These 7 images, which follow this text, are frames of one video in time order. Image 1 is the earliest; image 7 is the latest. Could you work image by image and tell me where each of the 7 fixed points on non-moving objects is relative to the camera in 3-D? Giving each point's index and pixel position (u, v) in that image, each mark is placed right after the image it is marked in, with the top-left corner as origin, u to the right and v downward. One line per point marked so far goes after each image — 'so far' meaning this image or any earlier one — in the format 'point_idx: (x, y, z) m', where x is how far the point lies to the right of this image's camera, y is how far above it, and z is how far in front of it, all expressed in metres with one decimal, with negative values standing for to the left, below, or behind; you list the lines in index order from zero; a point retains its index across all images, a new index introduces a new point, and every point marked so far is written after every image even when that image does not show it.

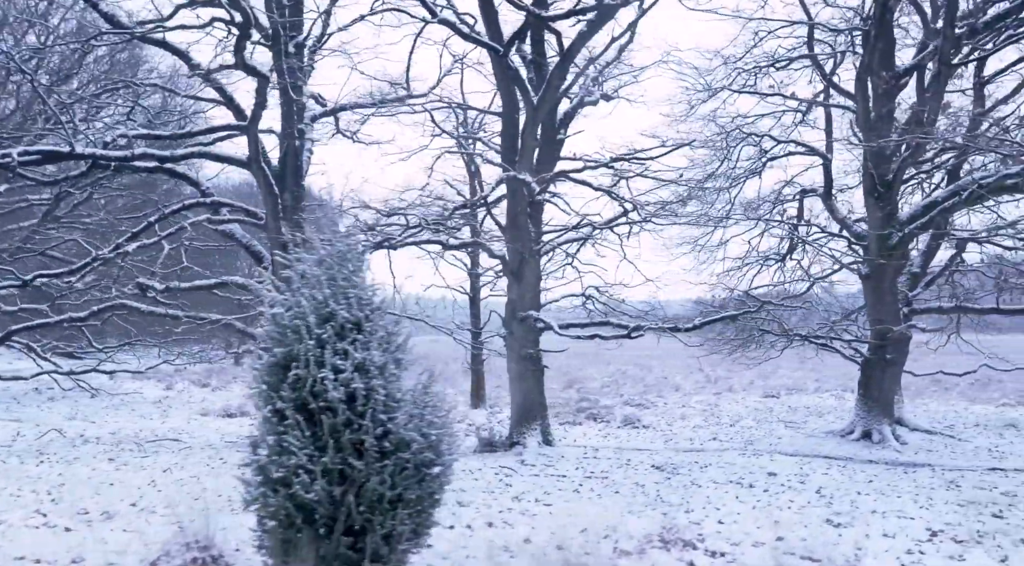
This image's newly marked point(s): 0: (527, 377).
0: (+0.2, -1.4, +11.5) m
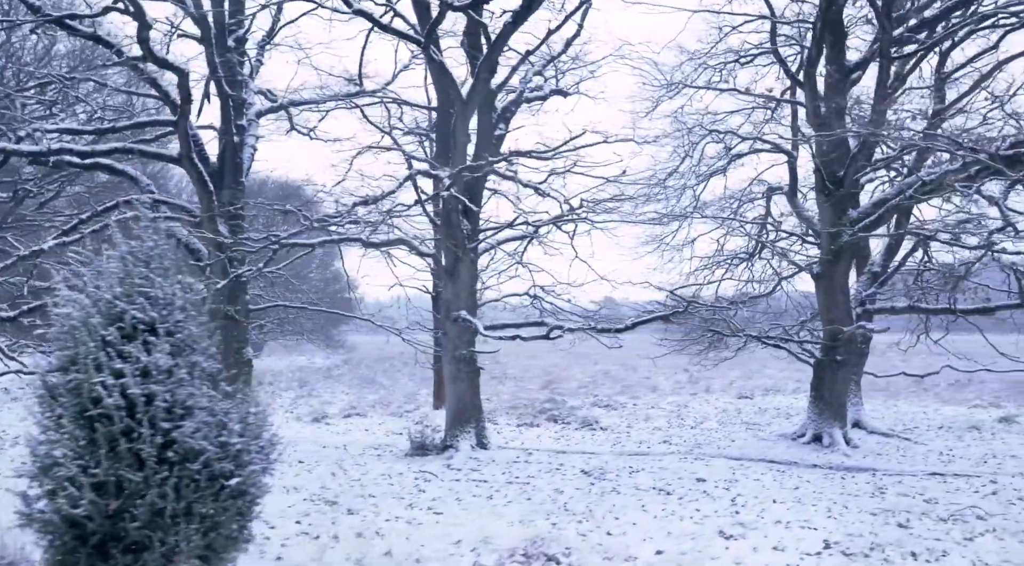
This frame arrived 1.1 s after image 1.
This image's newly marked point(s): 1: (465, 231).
0: (-0.7, -1.4, +11.2) m
1: (-0.7, +0.7, +11.1) m
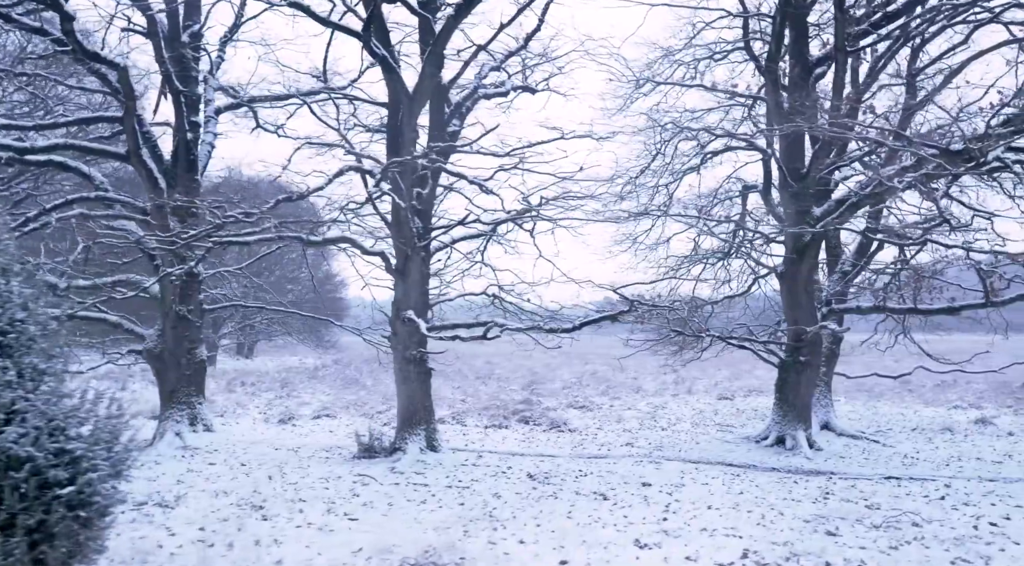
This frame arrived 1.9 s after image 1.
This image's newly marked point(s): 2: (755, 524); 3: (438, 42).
0: (-1.4, -1.4, +11.0) m
1: (-1.3, +0.8, +10.9) m
2: (+2.0, -2.0, +6.6) m
3: (-0.9, +3.0, +9.8) m
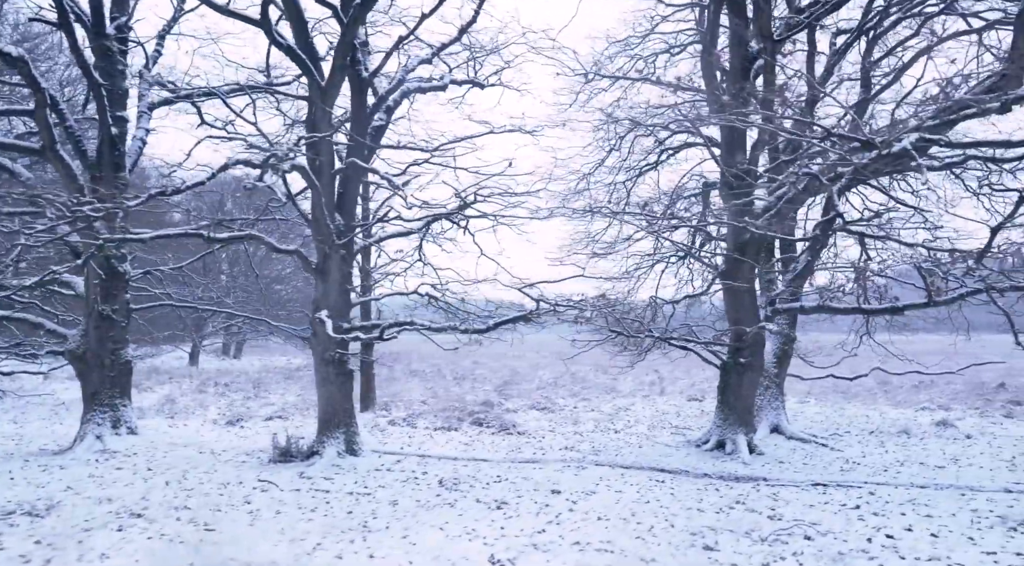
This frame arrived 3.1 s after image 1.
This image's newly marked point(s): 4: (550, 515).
0: (-2.4, -1.3, +10.6) m
1: (-2.4, +0.8, +10.5) m
2: (+0.9, -2.0, +6.2) m
3: (-1.9, +3.0, +9.4) m
4: (+0.3, -2.1, +7.2) m
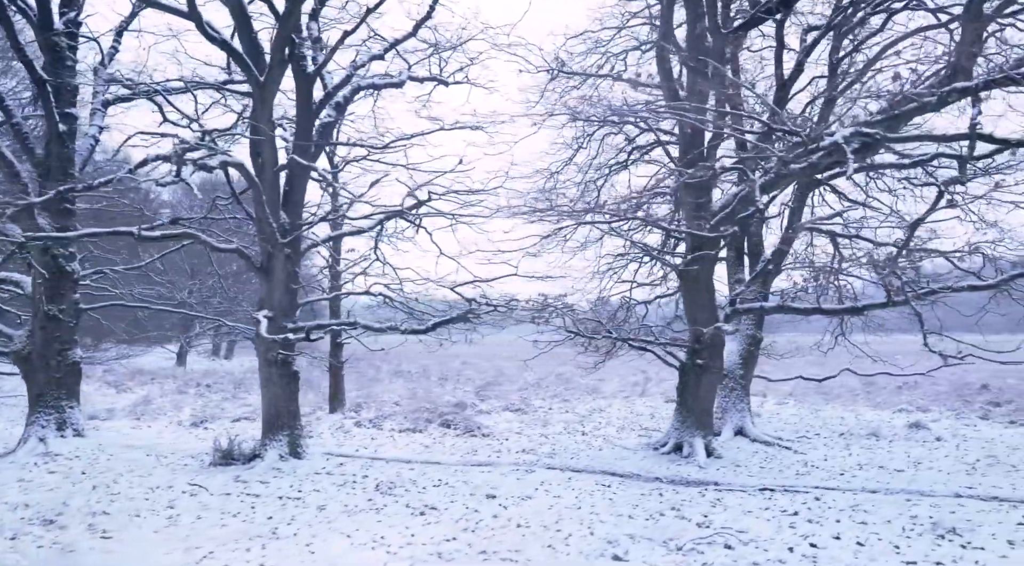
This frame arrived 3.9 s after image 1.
0: (-3.1, -1.3, +10.4) m
1: (-3.1, +0.8, +10.3) m
2: (+0.2, -2.0, +6.0) m
3: (-2.6, +3.0, +9.2) m
4: (-0.4, -2.1, +7.0) m
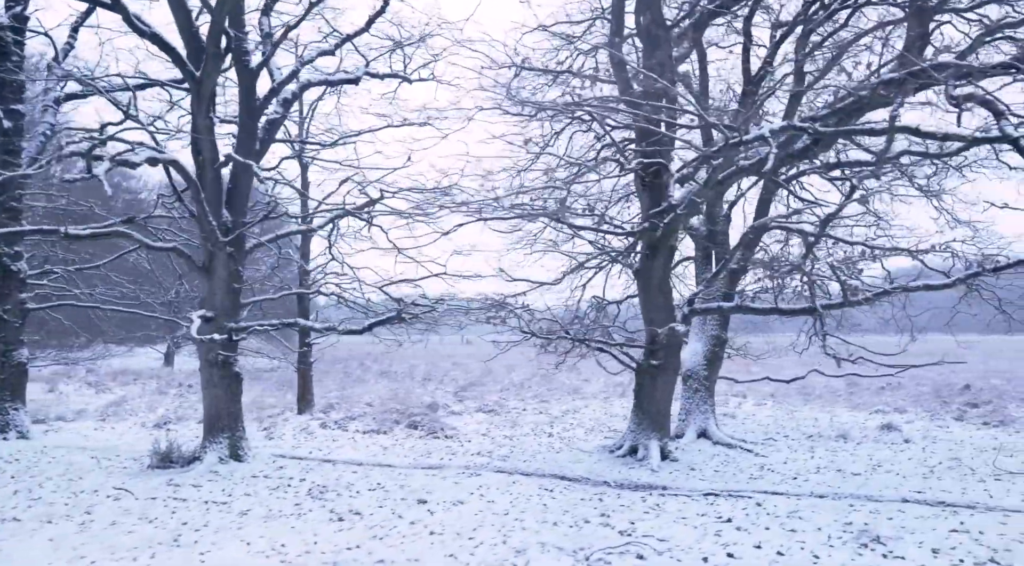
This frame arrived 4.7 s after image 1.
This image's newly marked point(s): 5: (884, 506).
0: (-3.8, -1.3, +10.2) m
1: (-3.8, +0.8, +10.1) m
2: (-0.5, -2.0, +5.8) m
3: (-3.3, +3.0, +9.0) m
4: (-1.1, -2.1, +6.8) m
5: (+3.8, -2.3, +8.1) m
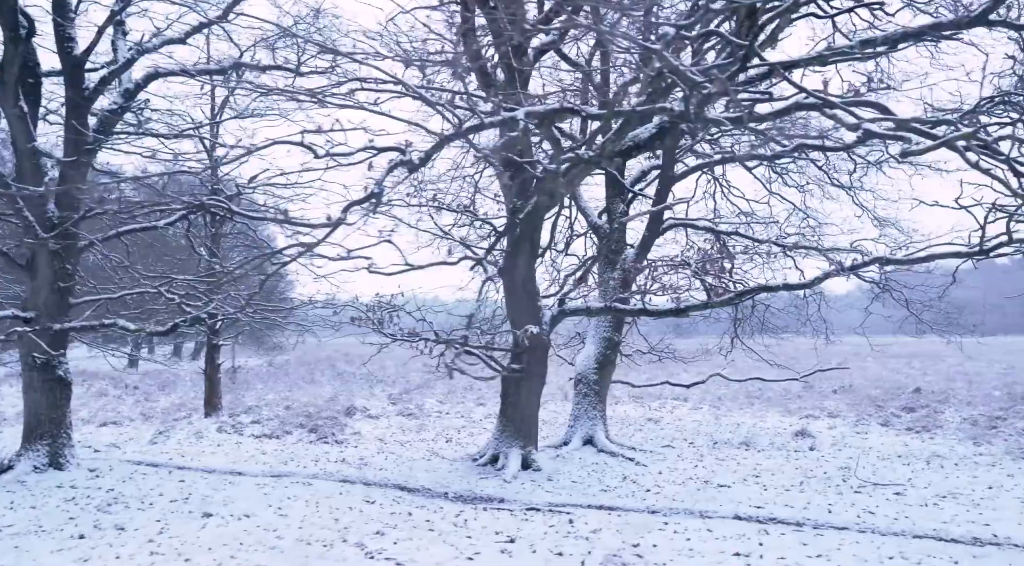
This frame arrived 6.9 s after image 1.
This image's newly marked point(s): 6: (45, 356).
0: (-5.8, -1.3, +9.7) m
1: (-5.8, +0.8, +9.5) m
2: (-2.5, -2.0, +5.2) m
3: (-5.3, +3.0, +8.5) m
4: (-3.1, -2.1, +6.2) m
5: (+1.8, -2.2, +7.4) m
6: (-5.7, -0.9, +9.6) m
